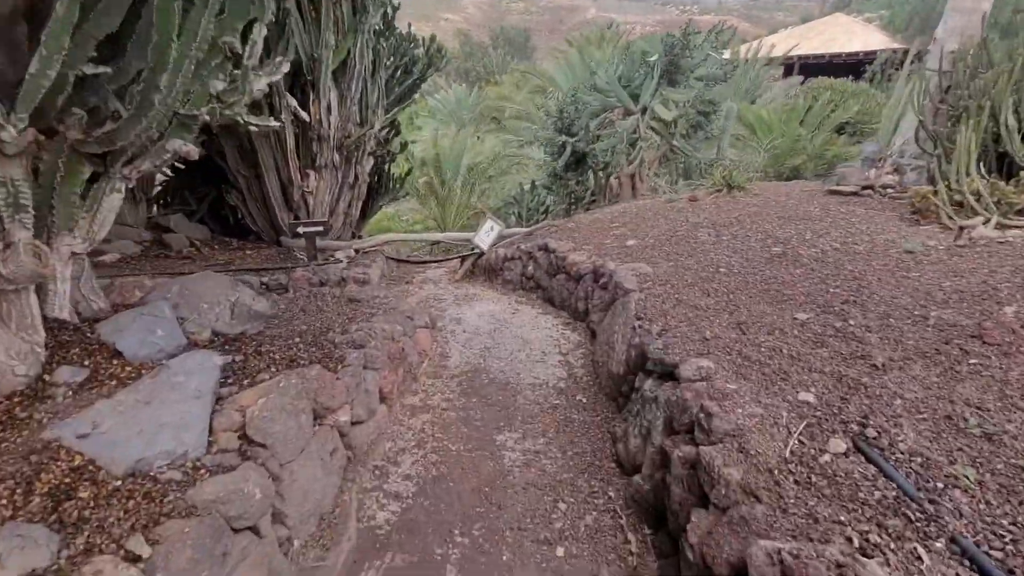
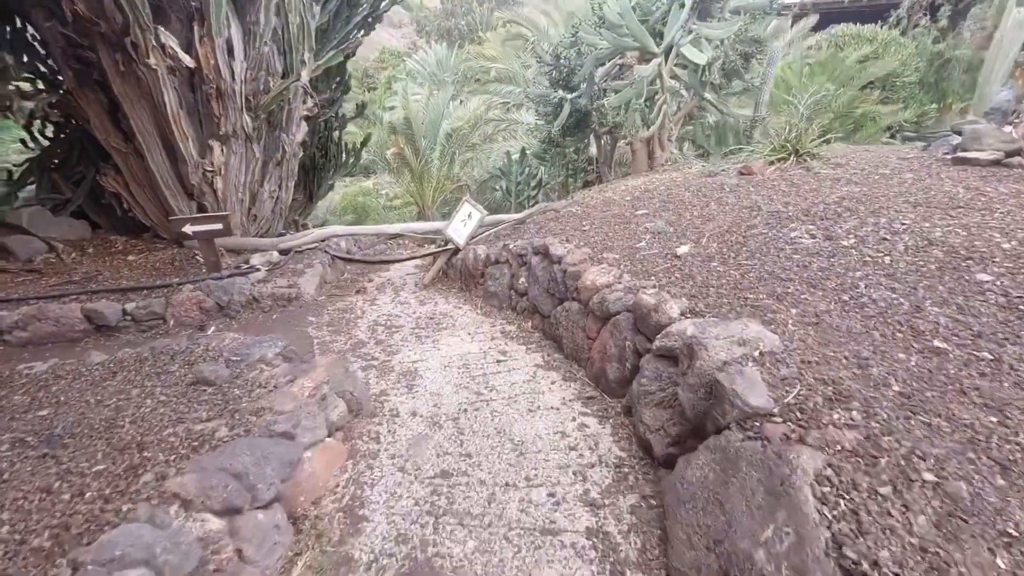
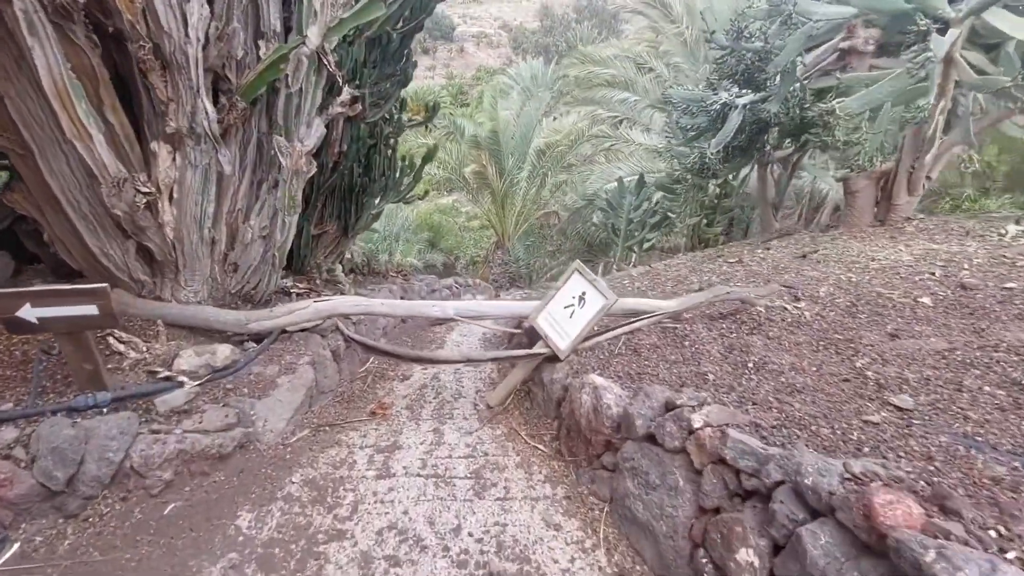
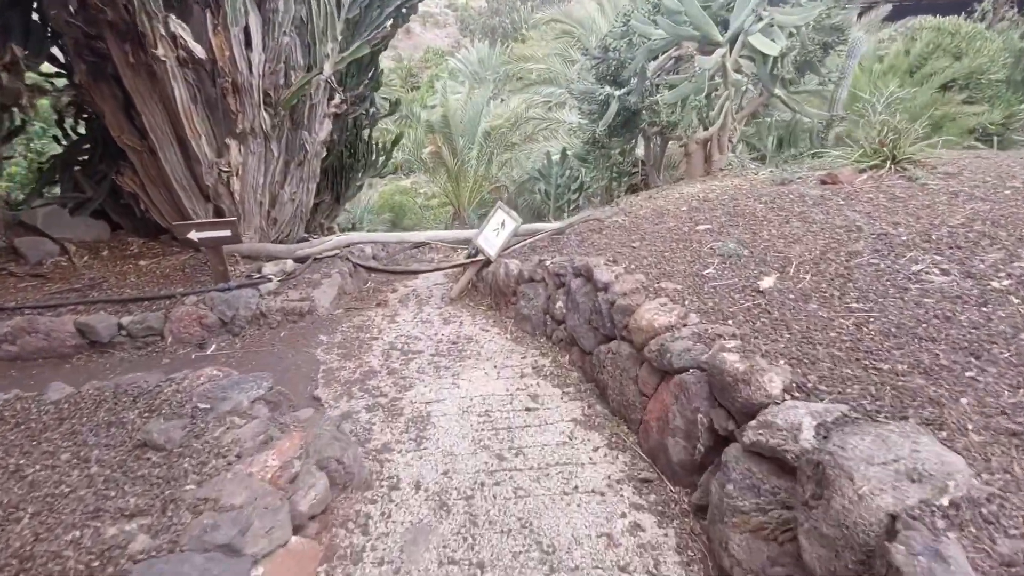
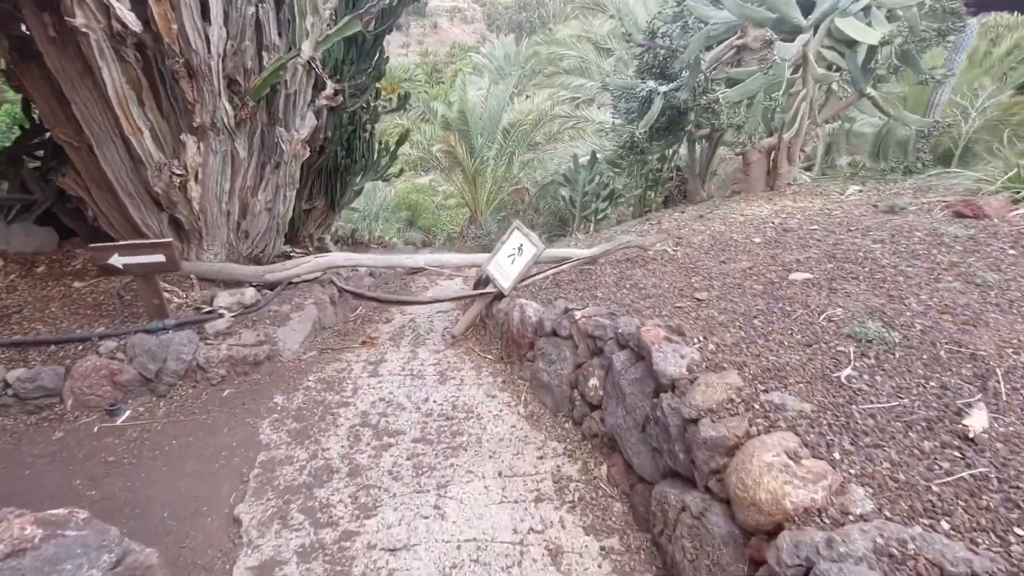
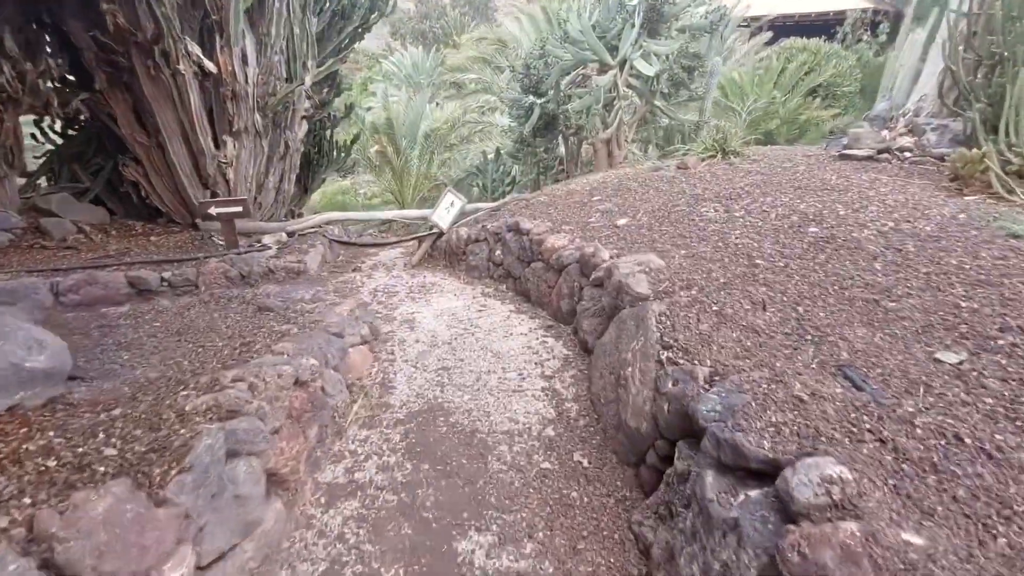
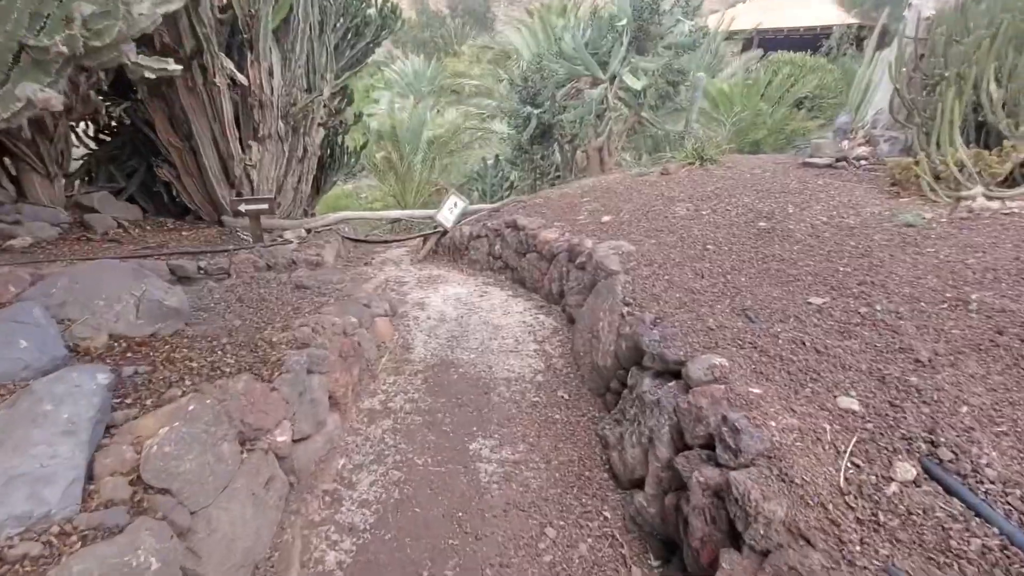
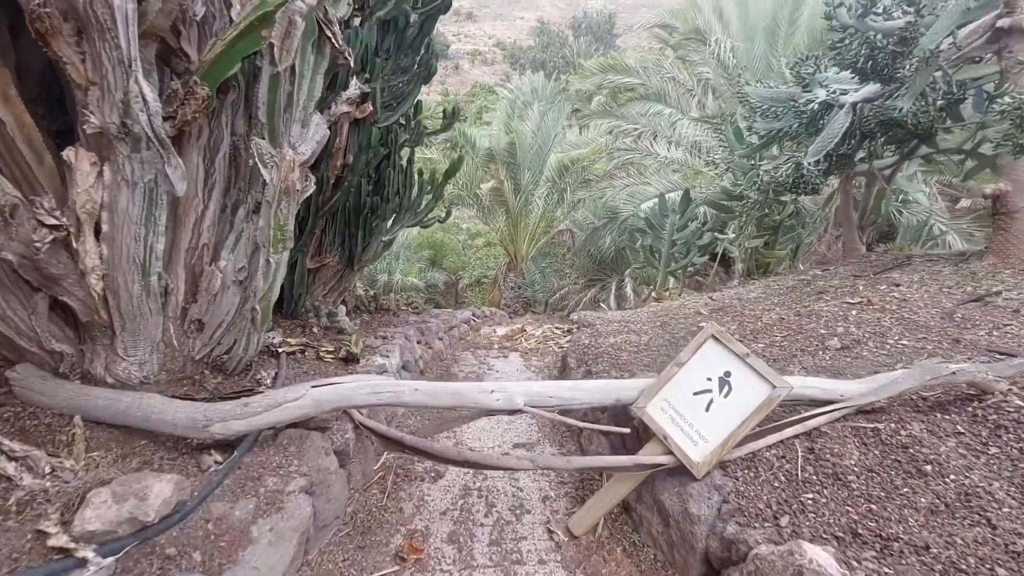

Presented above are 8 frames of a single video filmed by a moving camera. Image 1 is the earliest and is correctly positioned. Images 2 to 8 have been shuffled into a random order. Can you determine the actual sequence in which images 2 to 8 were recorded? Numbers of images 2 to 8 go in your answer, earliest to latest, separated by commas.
7, 6, 2, 4, 5, 3, 8
